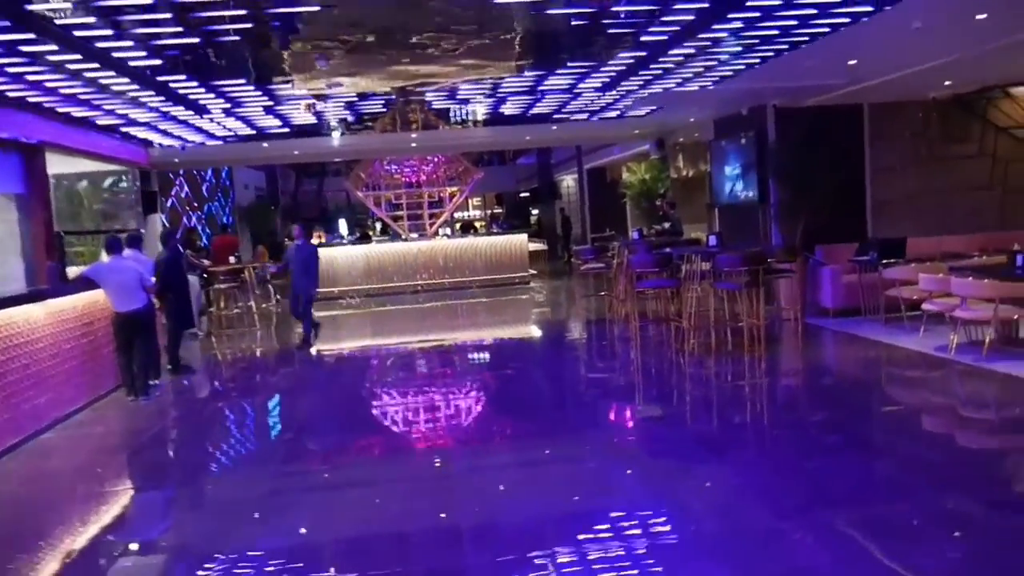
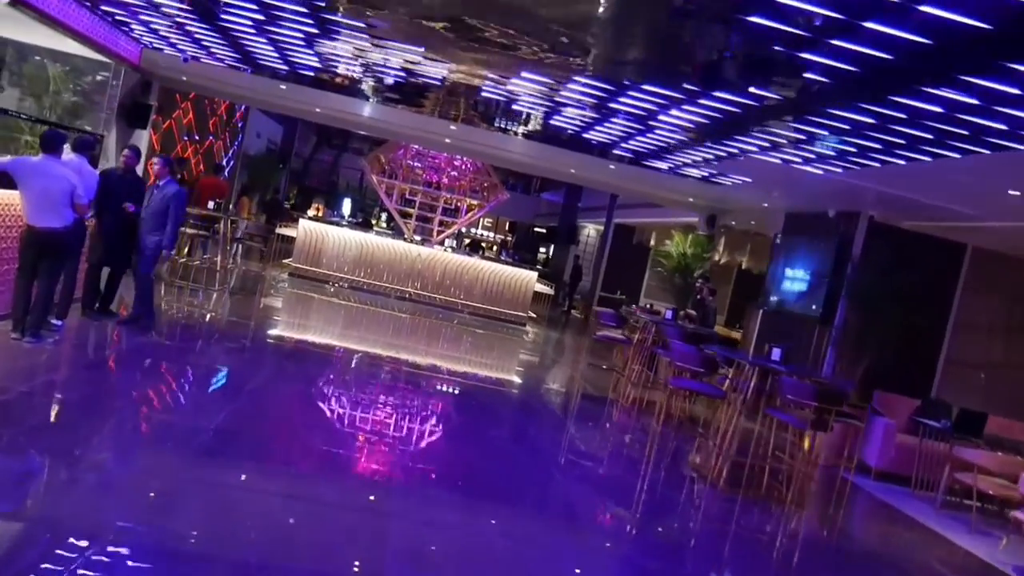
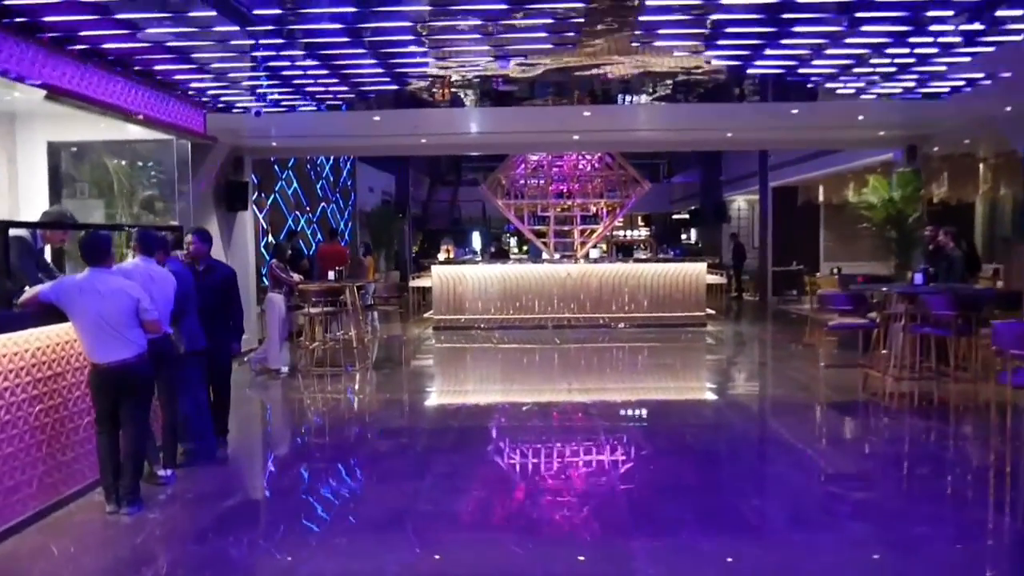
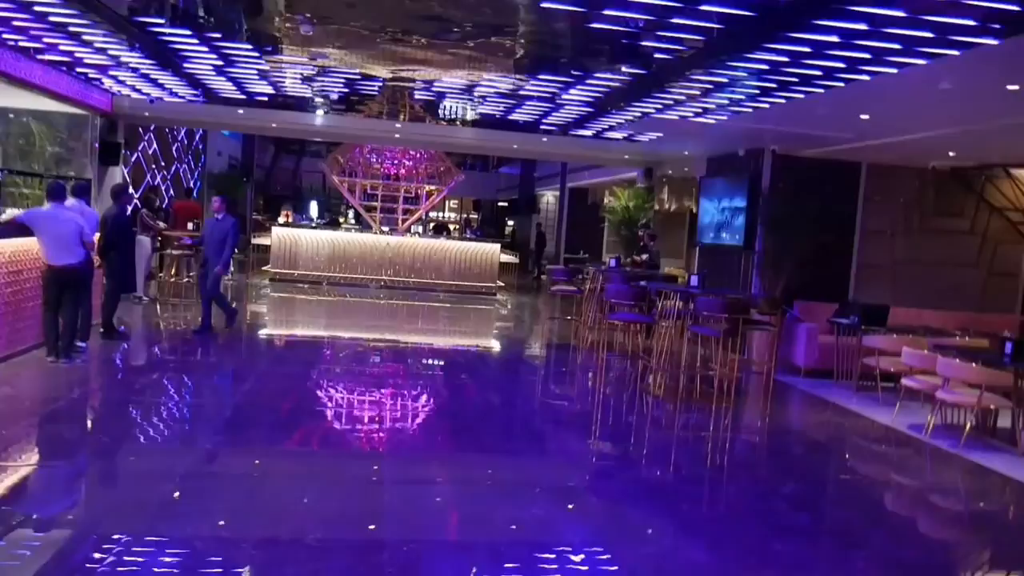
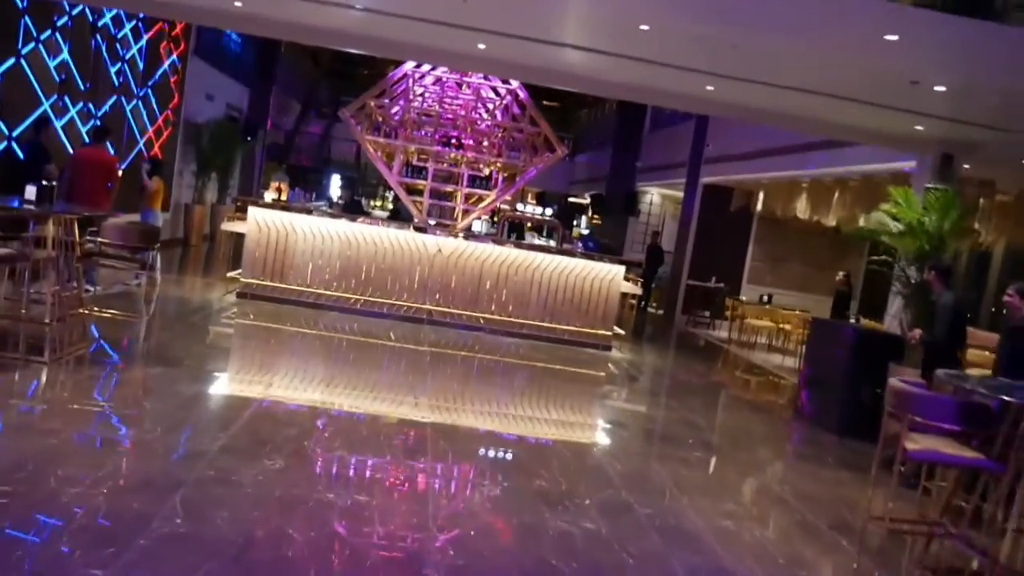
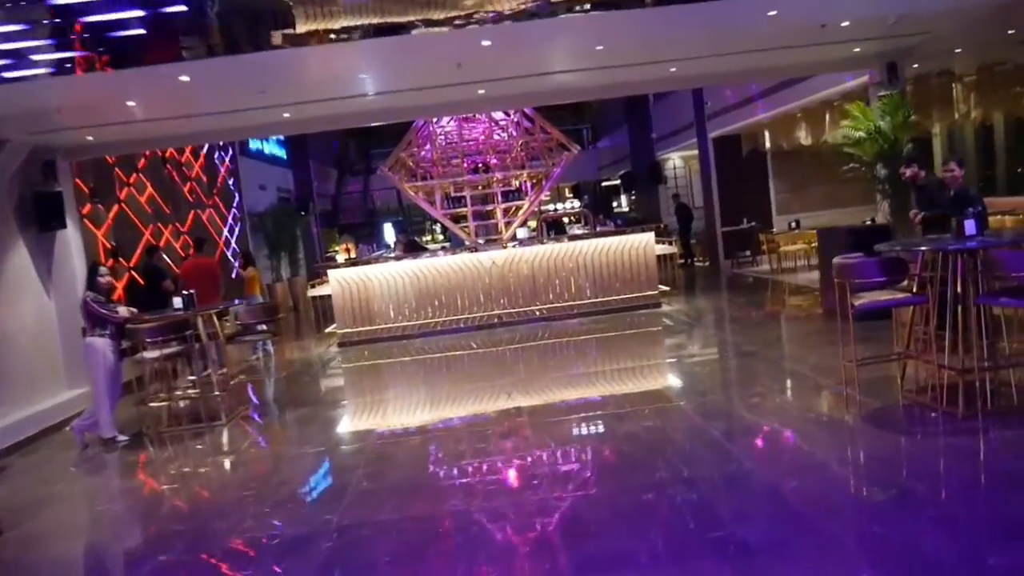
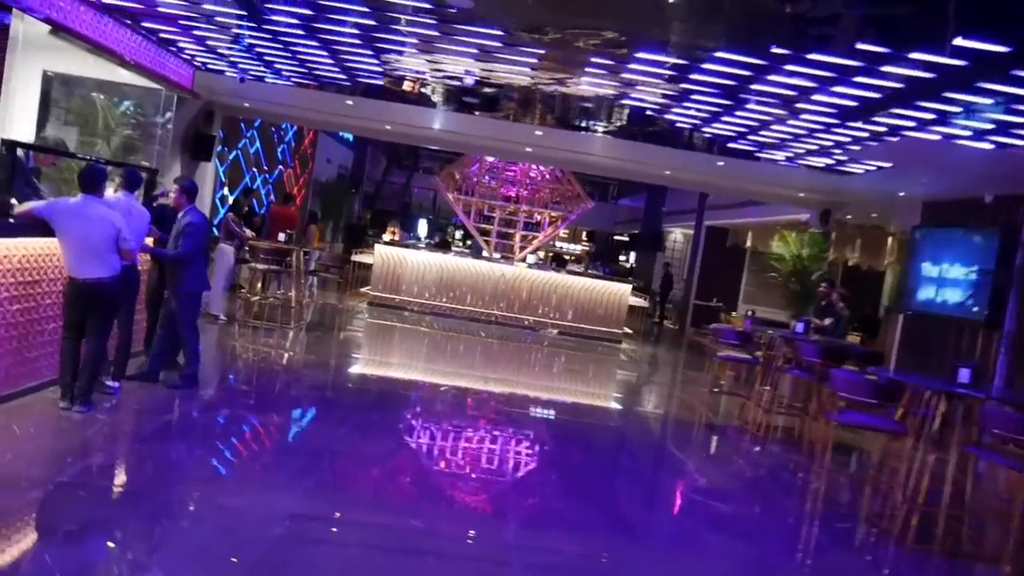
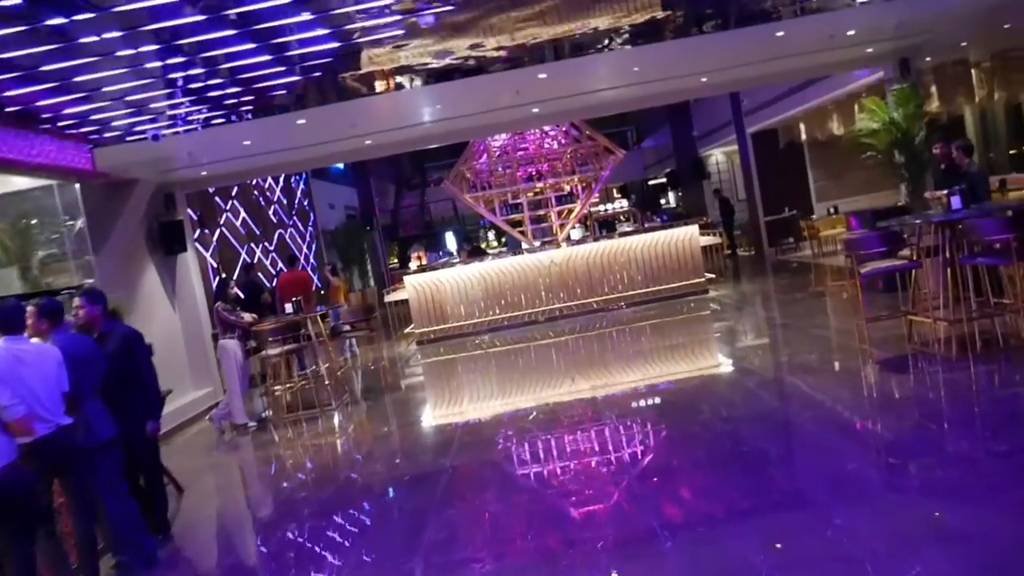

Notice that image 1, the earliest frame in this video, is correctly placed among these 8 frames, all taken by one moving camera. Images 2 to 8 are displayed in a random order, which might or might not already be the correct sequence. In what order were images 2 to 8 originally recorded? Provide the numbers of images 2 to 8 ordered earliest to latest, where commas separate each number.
4, 2, 7, 3, 8, 6, 5
